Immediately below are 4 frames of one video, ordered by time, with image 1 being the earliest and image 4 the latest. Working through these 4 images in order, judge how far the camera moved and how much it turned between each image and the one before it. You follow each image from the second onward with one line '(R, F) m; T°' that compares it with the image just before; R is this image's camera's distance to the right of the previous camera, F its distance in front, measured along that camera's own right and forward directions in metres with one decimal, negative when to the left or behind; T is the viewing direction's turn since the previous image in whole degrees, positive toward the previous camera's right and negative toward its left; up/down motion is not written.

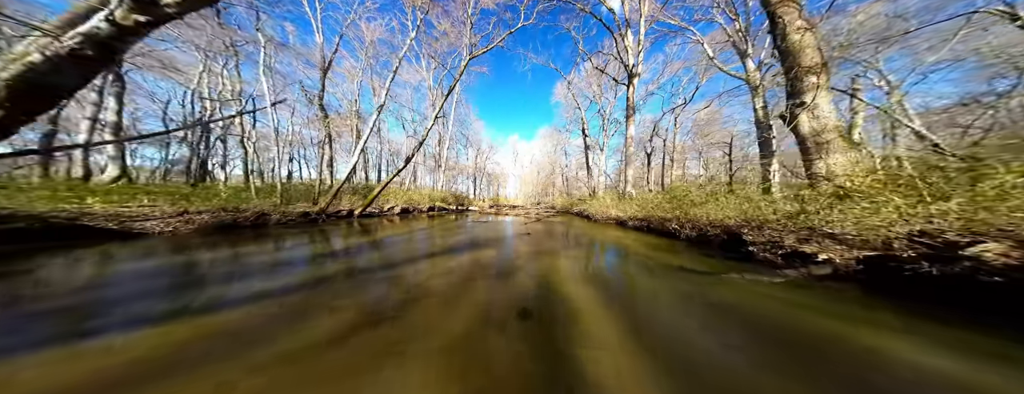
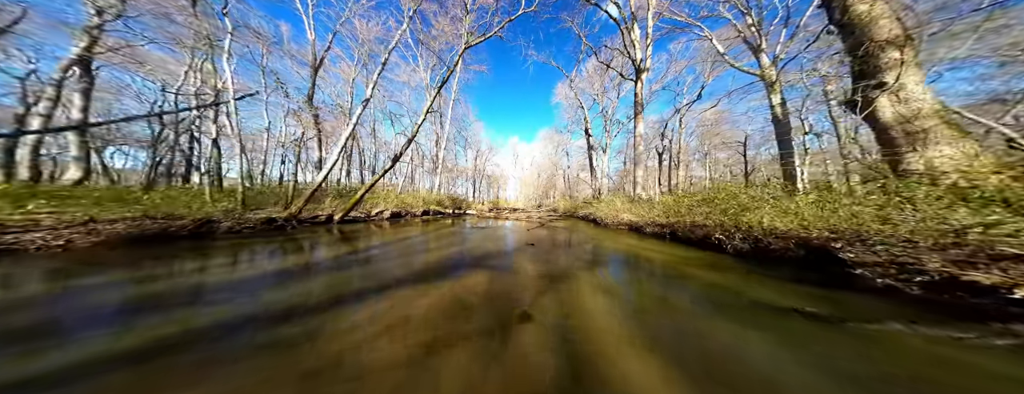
(0.0, +0.6) m; 0°
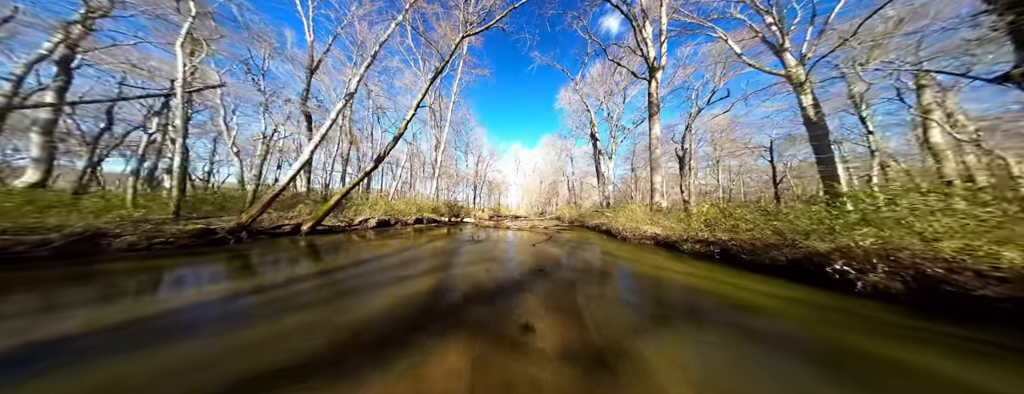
(0.0, +0.7) m; -1°
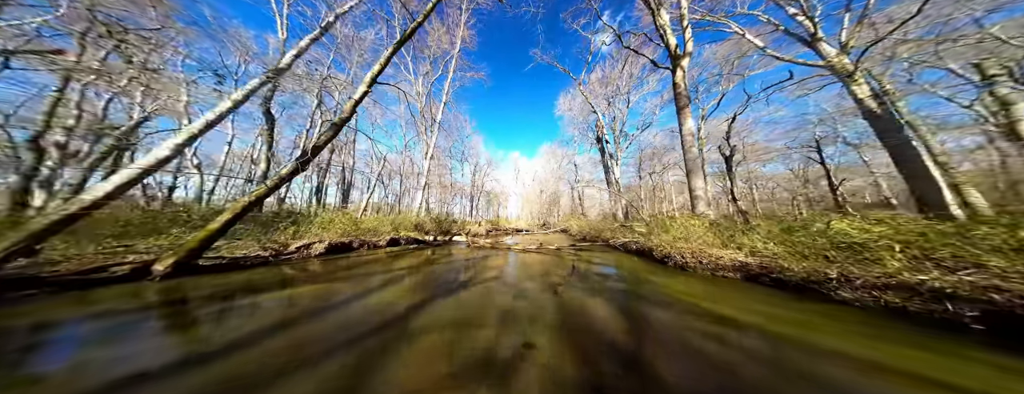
(-0.1, +1.5) m; 0°
